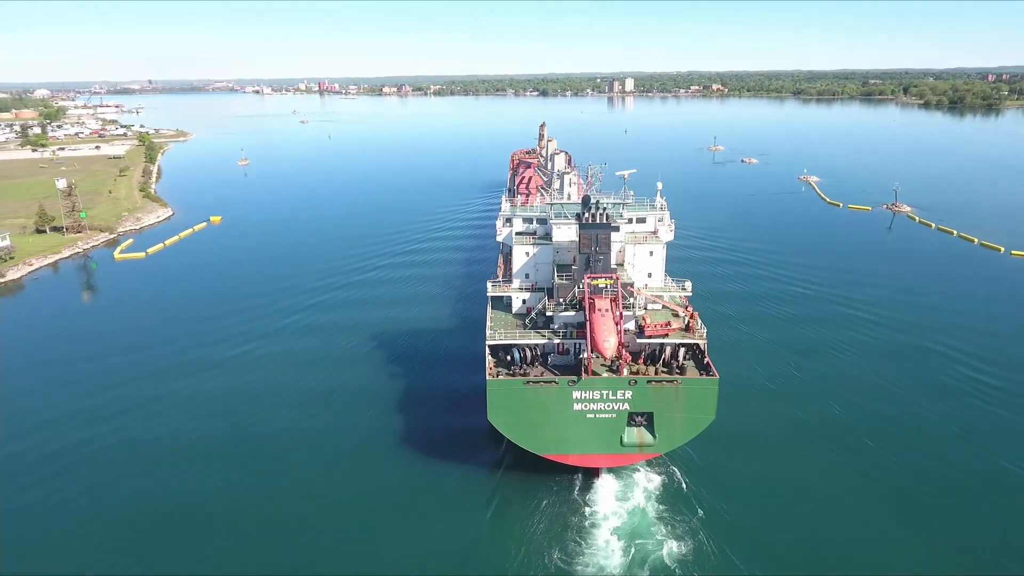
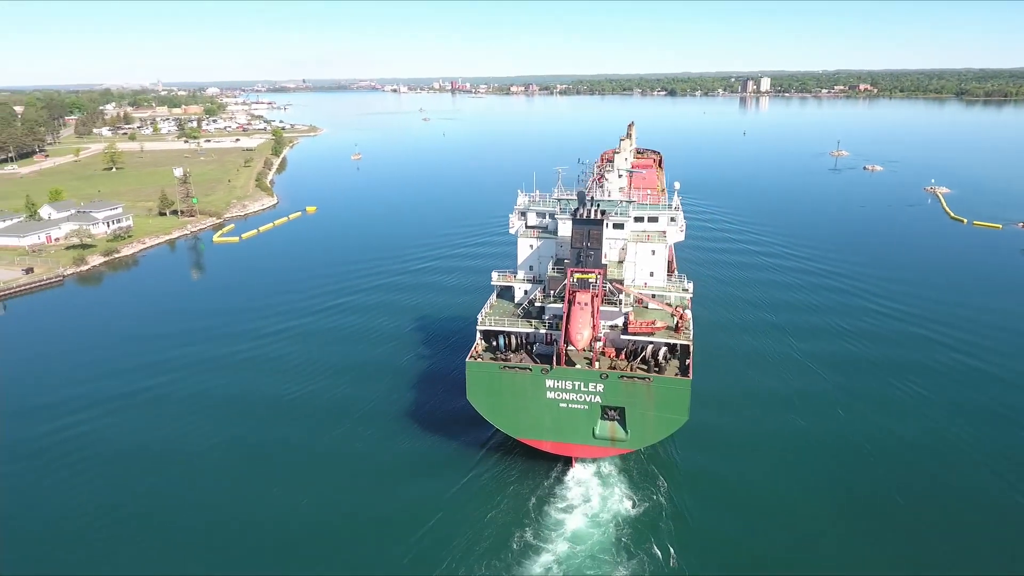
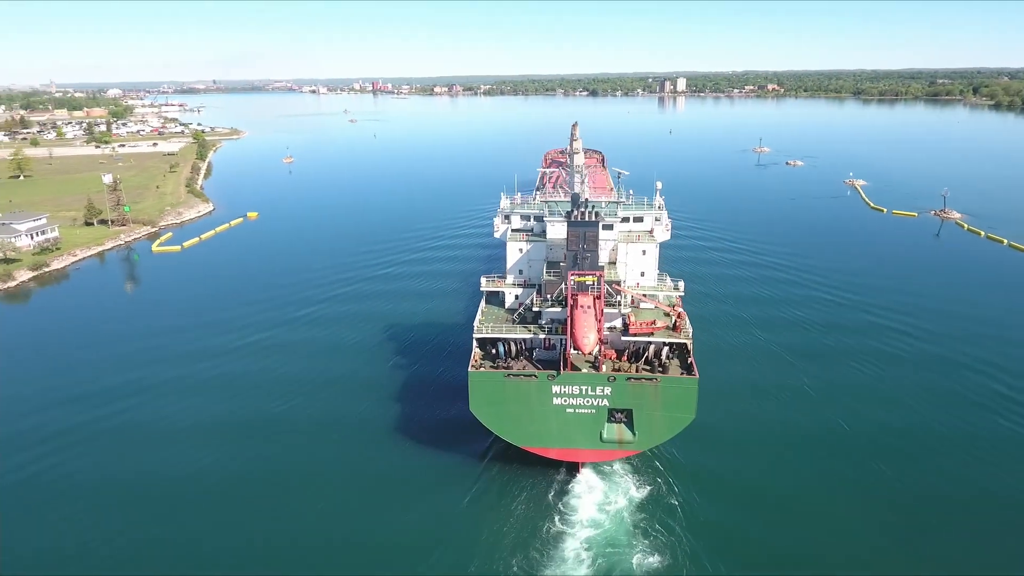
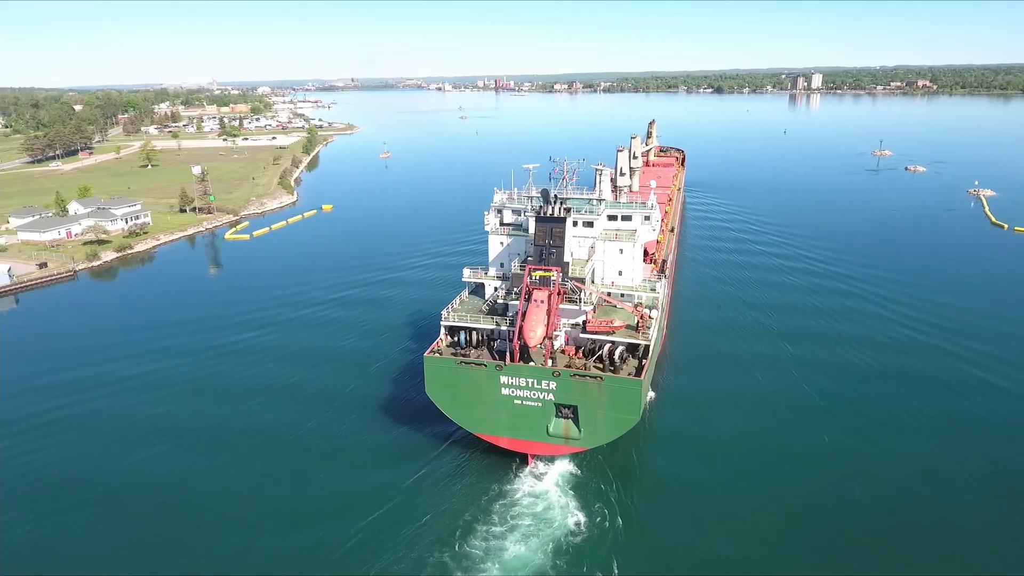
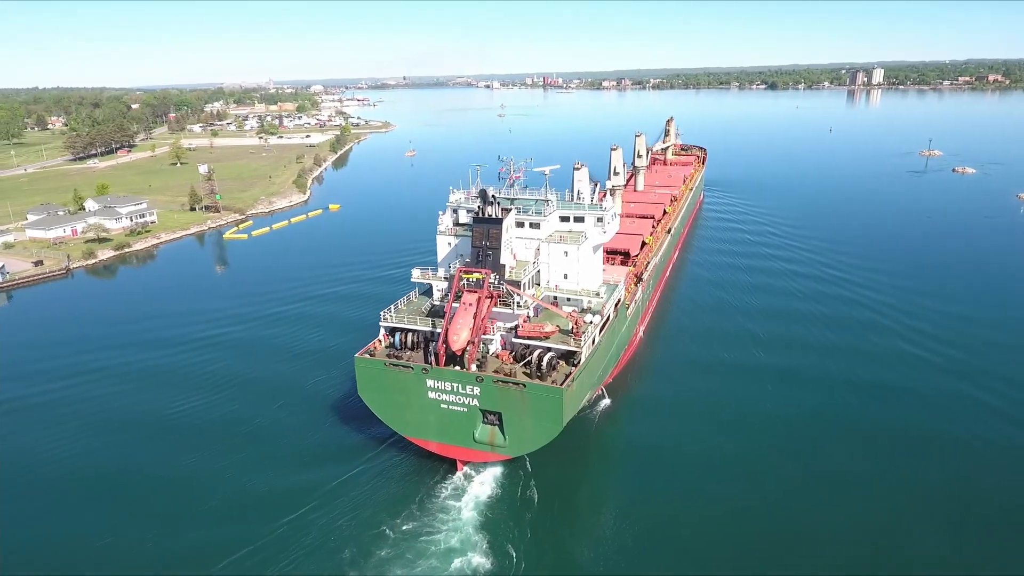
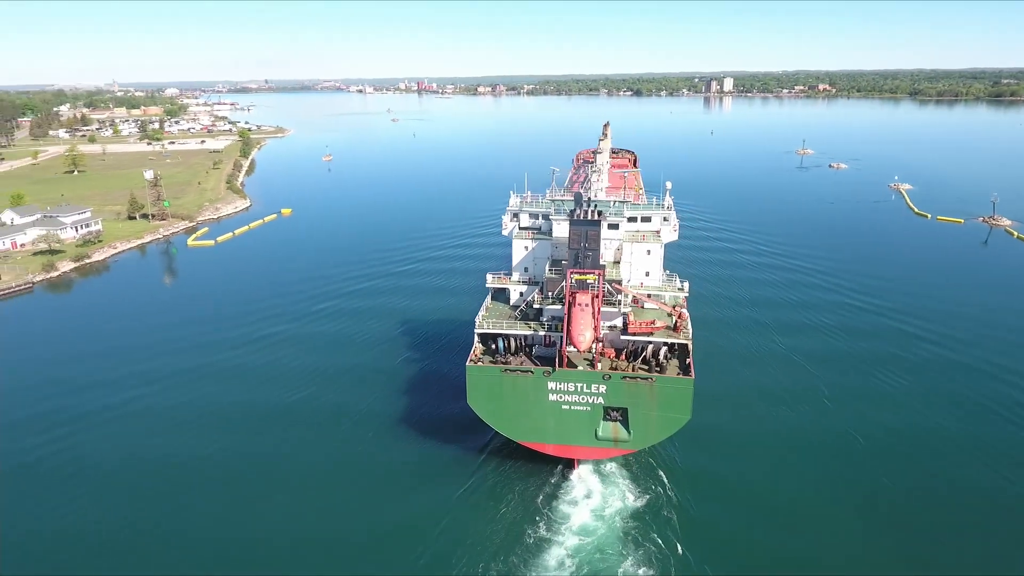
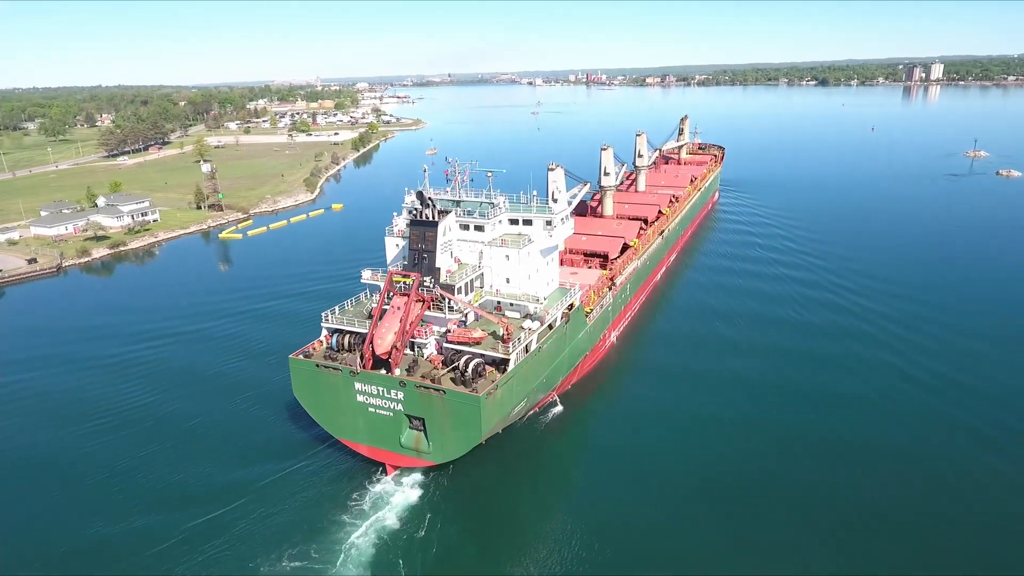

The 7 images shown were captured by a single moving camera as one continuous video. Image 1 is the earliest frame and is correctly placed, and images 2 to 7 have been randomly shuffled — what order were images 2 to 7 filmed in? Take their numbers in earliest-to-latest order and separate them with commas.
3, 6, 2, 4, 5, 7
